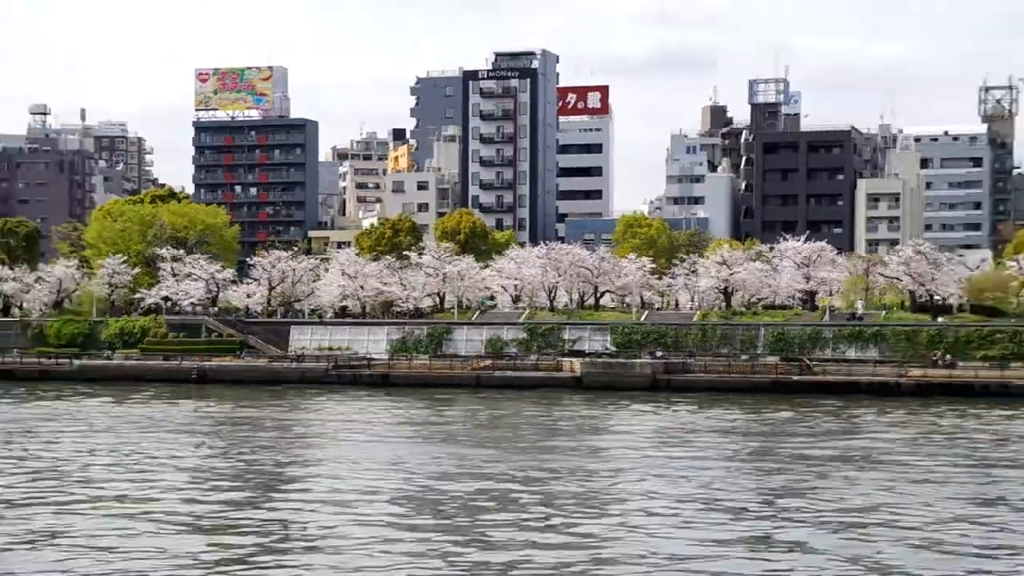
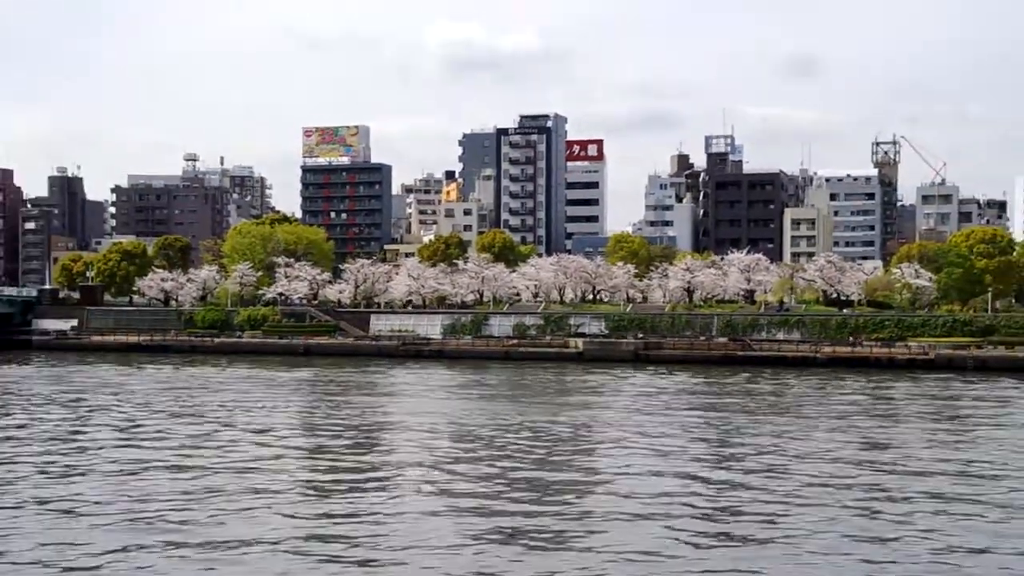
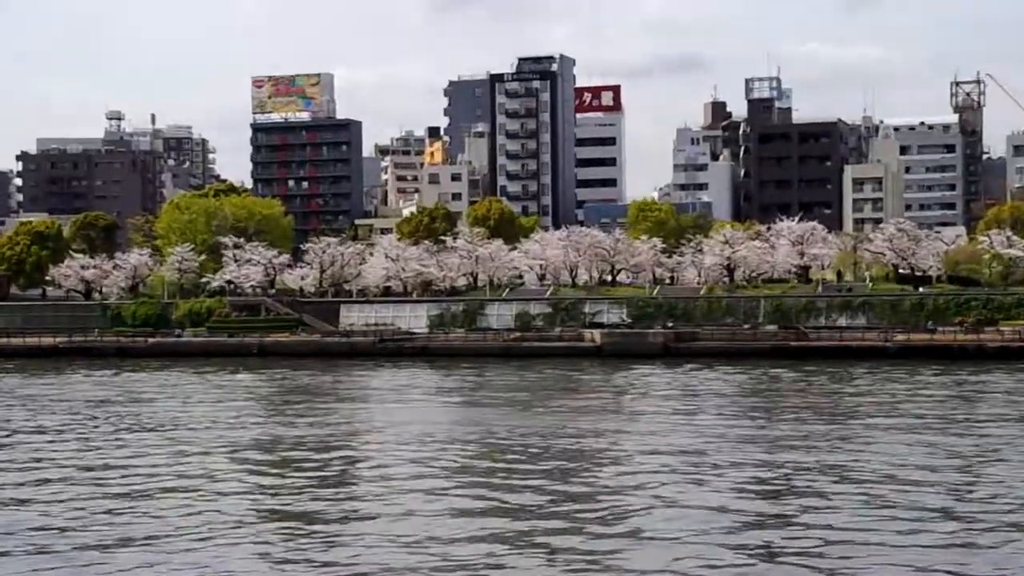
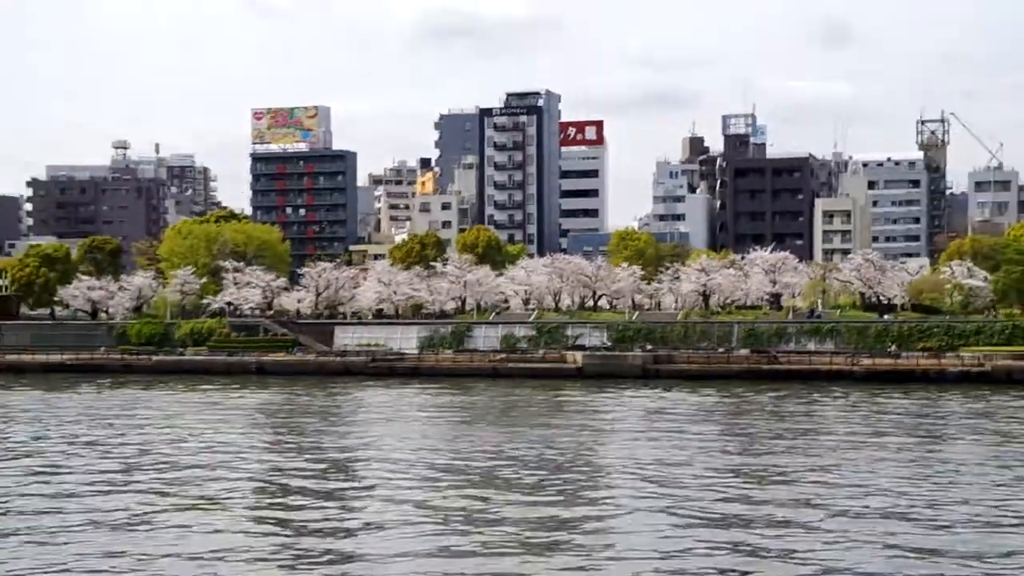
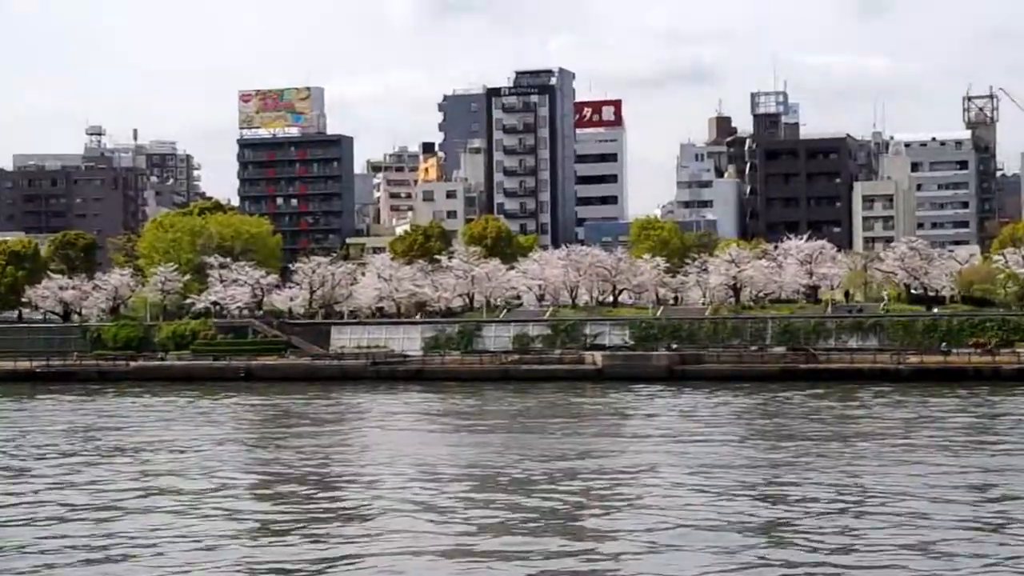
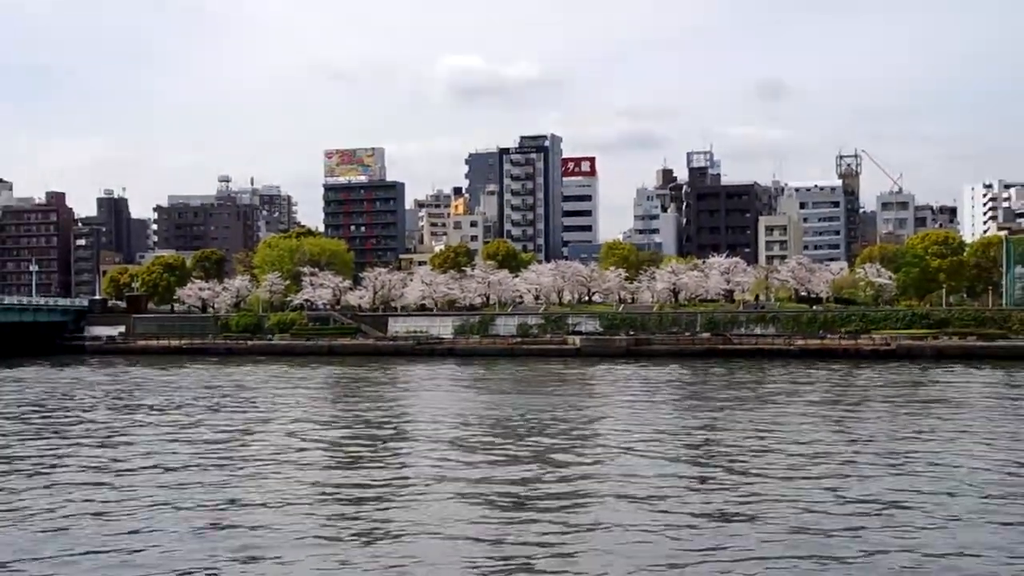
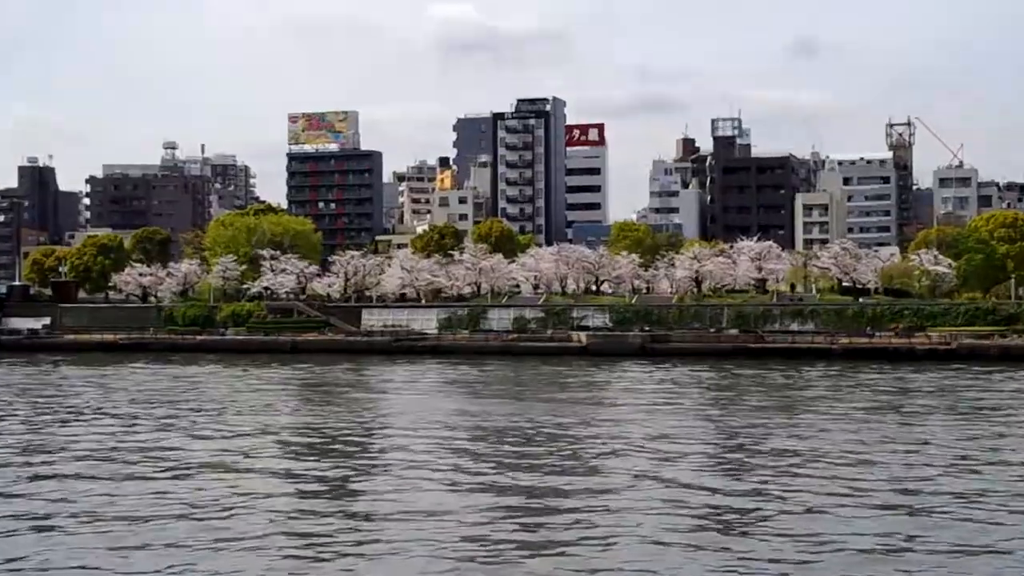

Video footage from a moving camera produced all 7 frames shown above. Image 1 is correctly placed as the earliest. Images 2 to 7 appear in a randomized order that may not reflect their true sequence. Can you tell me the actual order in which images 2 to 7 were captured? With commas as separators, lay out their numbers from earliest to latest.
4, 2, 6, 7, 3, 5
